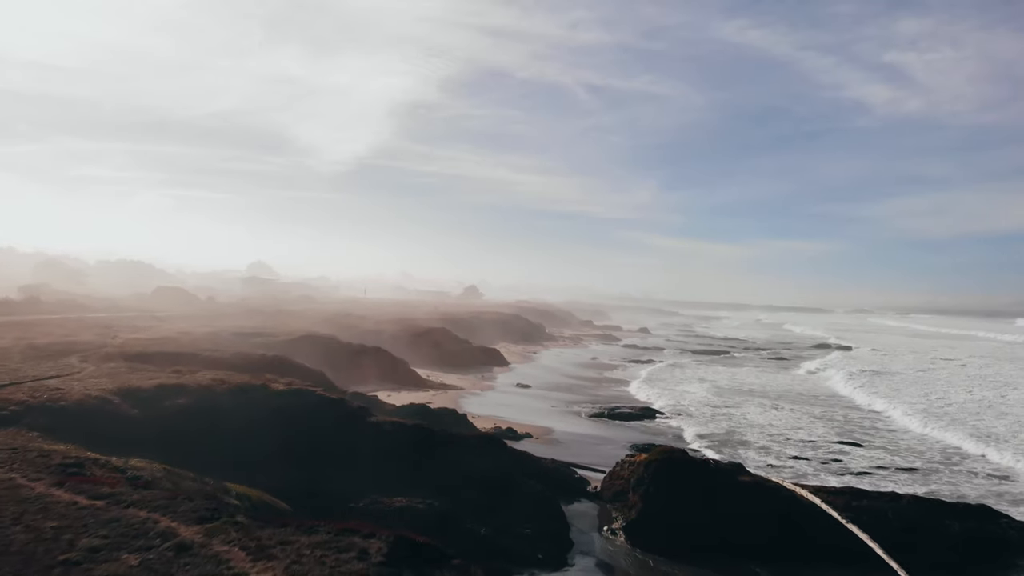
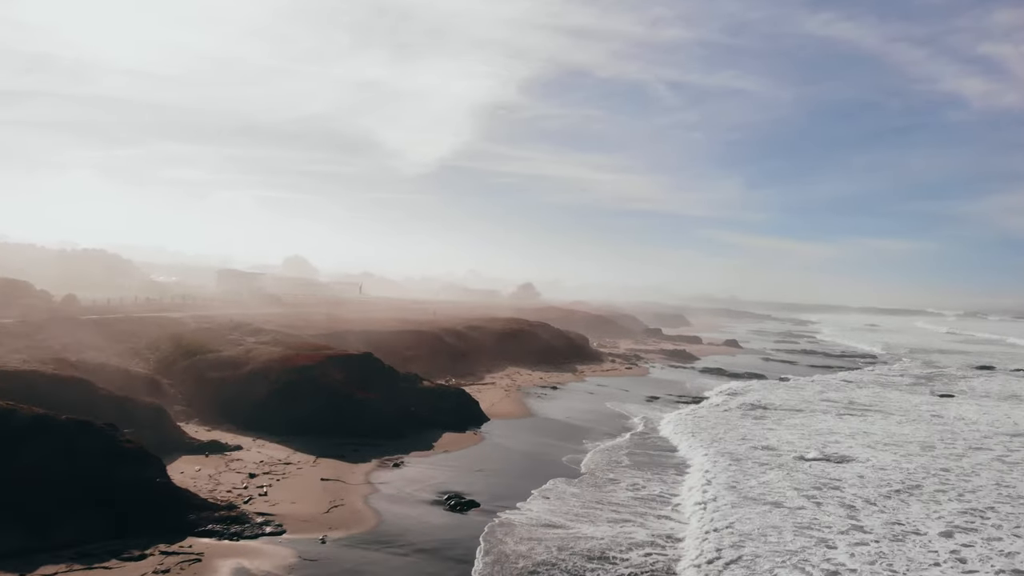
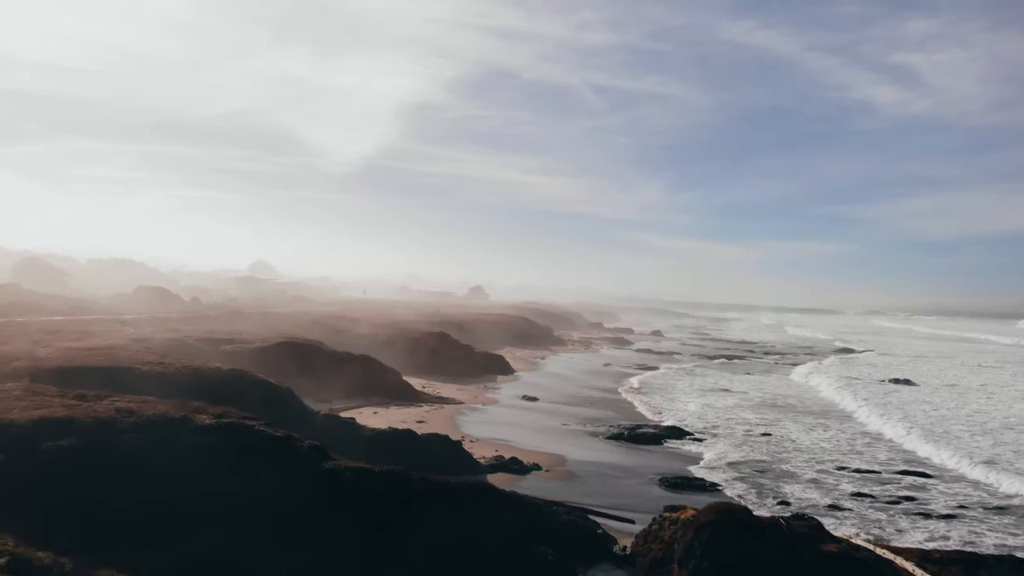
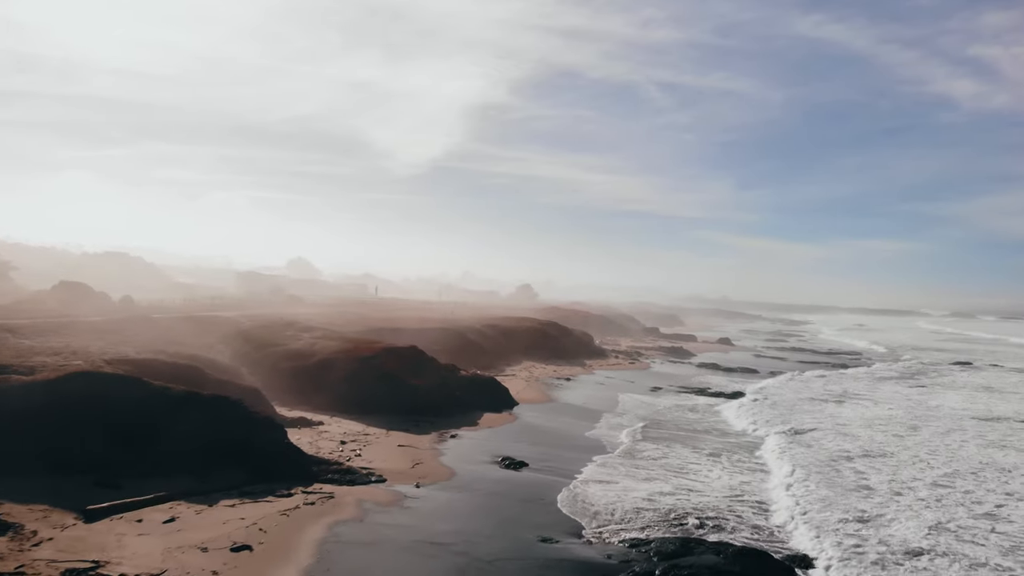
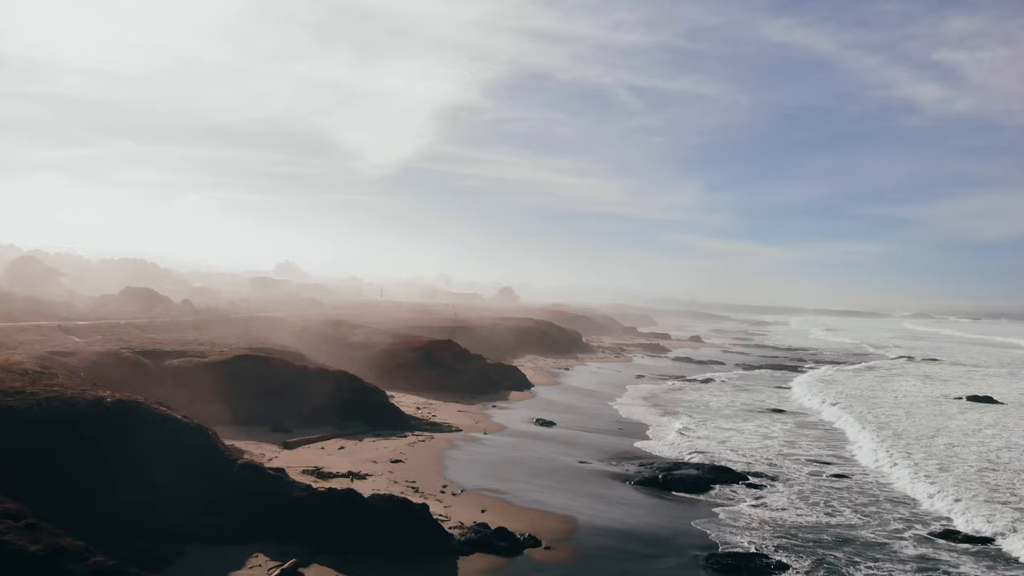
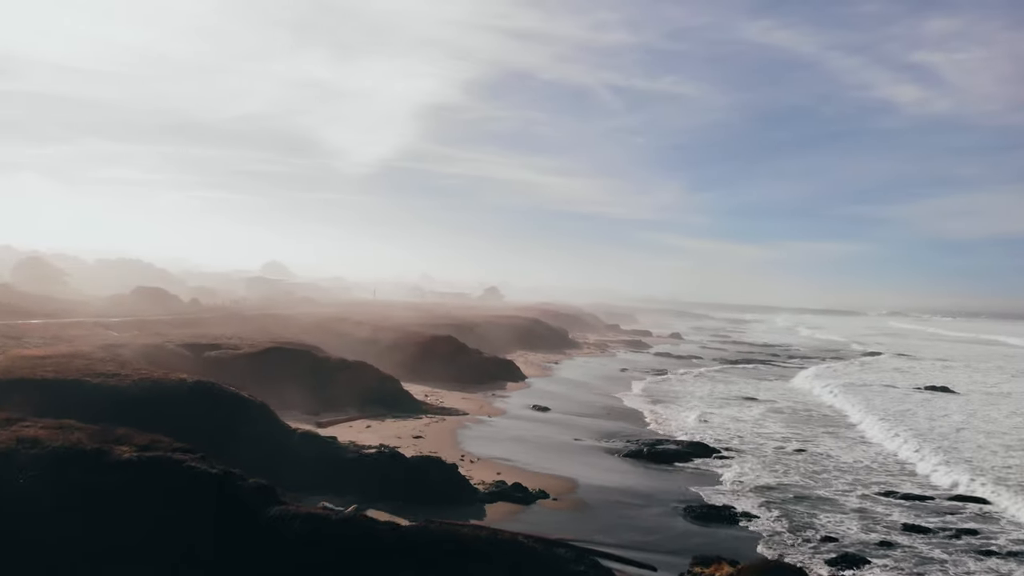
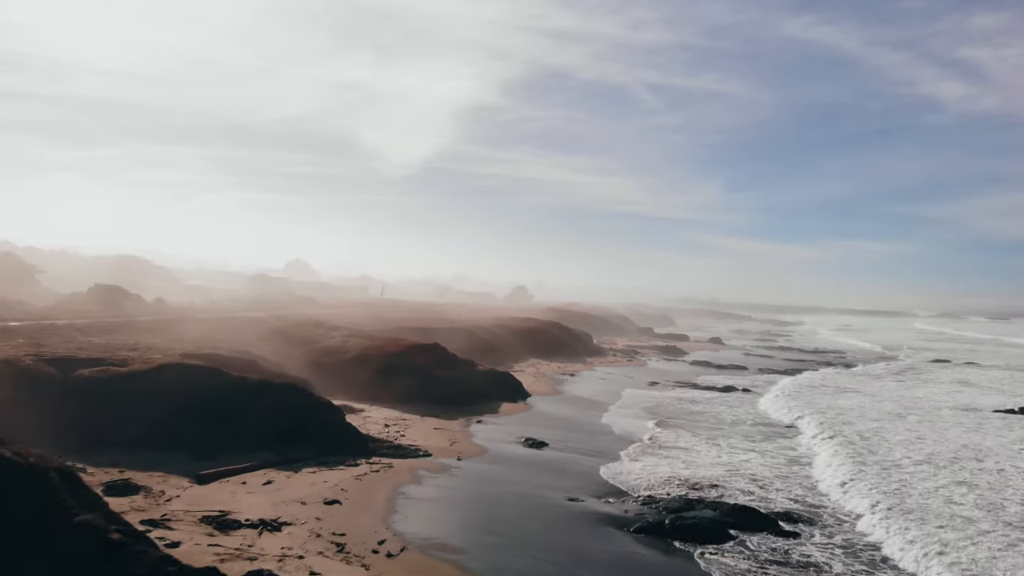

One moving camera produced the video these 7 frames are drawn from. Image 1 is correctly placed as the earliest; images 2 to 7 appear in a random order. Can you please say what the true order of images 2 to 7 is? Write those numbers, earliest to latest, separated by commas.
3, 6, 5, 7, 4, 2
